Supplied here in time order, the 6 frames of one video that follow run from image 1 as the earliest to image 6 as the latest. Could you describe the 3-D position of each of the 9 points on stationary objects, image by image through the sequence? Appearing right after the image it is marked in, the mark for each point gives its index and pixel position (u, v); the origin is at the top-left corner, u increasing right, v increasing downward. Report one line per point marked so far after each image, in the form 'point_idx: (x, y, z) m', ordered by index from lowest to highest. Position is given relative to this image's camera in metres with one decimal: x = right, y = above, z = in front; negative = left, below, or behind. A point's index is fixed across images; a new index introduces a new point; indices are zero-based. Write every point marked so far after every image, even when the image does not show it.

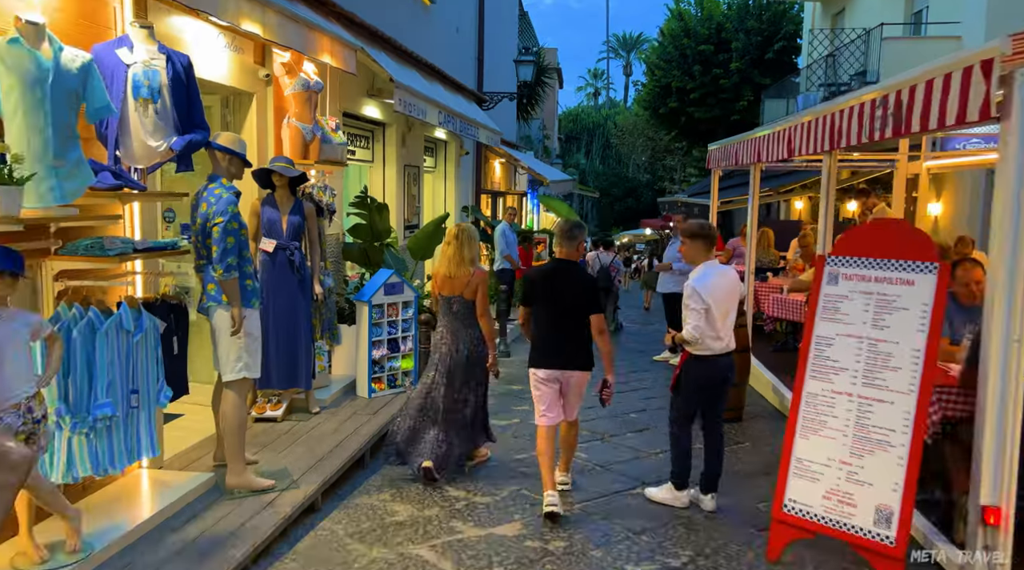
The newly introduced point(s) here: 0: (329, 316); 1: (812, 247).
0: (-1.5, -0.2, +6.6) m
1: (+3.4, +0.4, +9.1) m
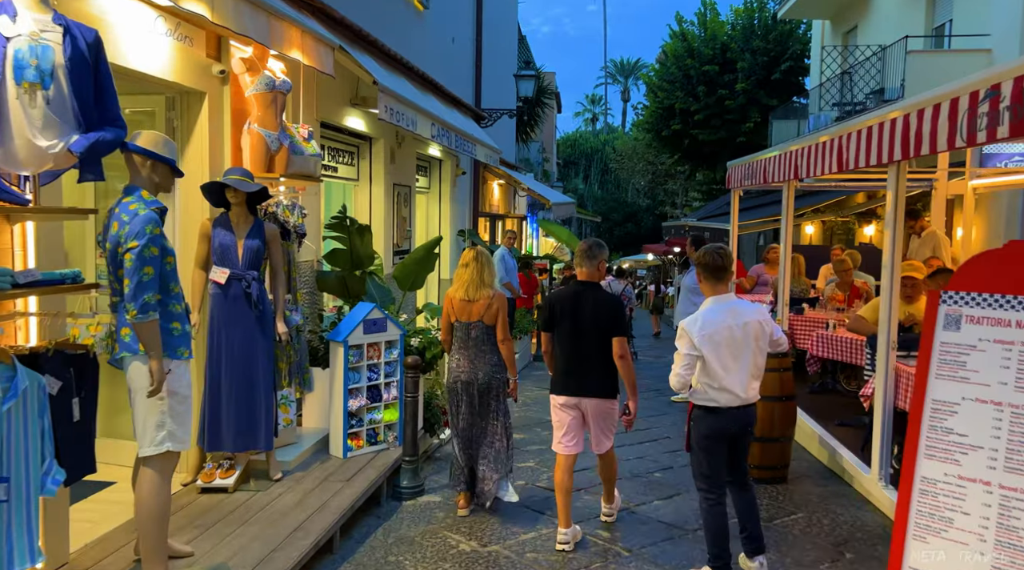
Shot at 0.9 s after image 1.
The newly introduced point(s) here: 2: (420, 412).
0: (-1.5, -0.5, +5.6) m
1: (+3.4, +0.1, +8.1) m
2: (-0.7, -1.0, +6.1) m
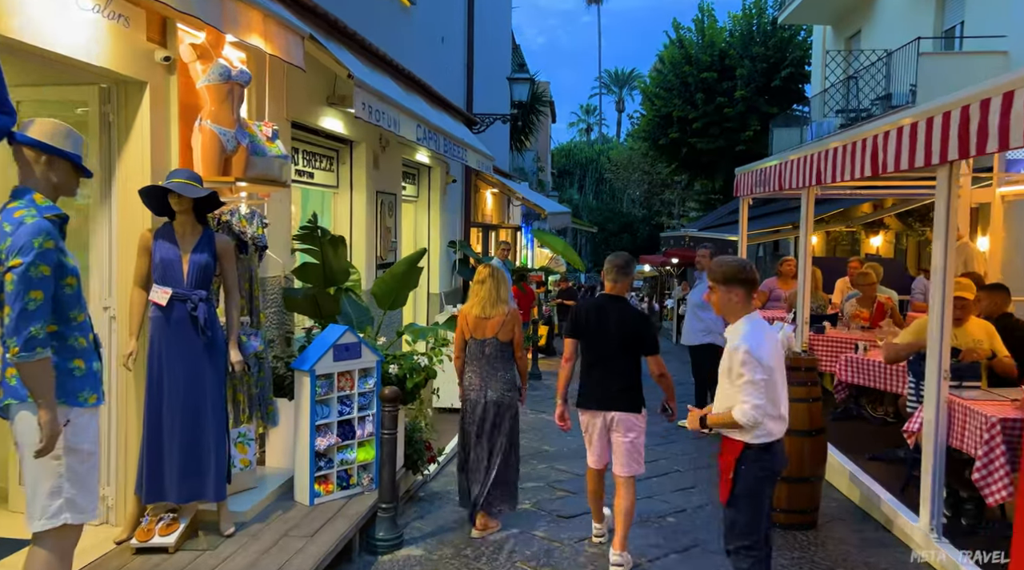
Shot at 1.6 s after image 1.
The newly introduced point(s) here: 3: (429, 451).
0: (-1.5, -0.6, +4.9) m
1: (+3.3, 0.0, +7.4) m
2: (-0.8, -1.1, +5.4) m
3: (-0.6, -1.2, +5.7) m
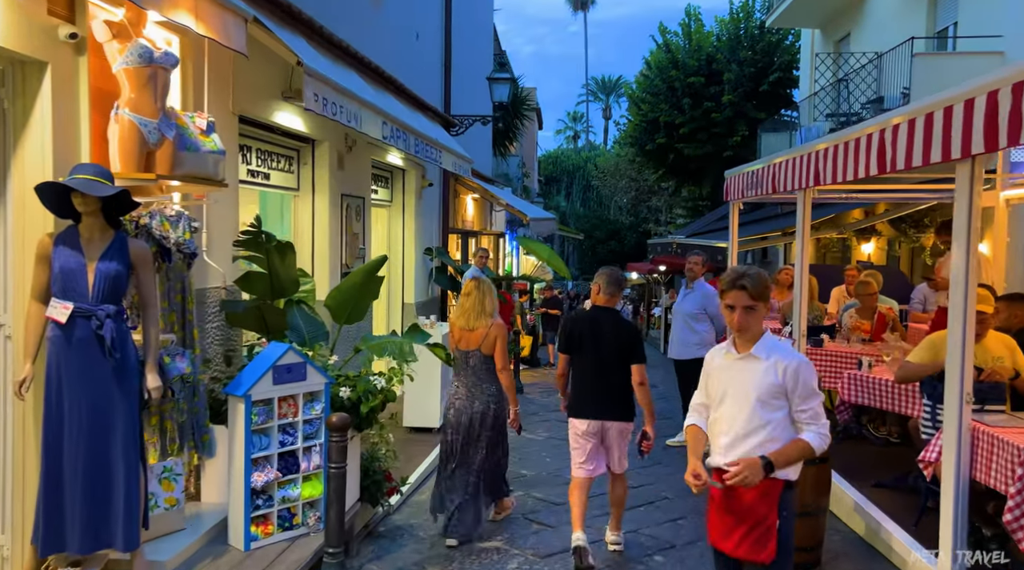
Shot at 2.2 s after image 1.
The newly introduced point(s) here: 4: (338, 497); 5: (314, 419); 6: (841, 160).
0: (-1.7, -0.7, +4.3) m
1: (+3.1, -0.1, +6.9) m
2: (-0.9, -1.2, +4.8) m
3: (-0.8, -1.3, +5.2) m
4: (-0.9, -1.1, +4.2) m
5: (-1.1, -0.7, +4.4) m
6: (+2.3, +0.9, +5.7) m
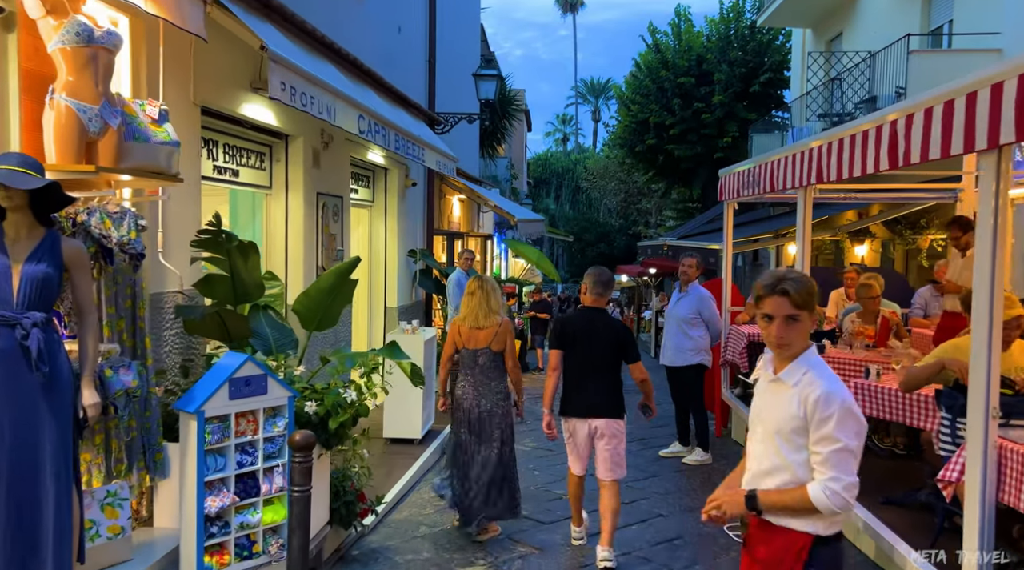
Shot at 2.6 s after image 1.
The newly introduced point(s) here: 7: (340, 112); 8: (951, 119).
0: (-1.8, -0.7, +3.9) m
1: (+3.0, -0.1, +6.5) m
2: (-1.0, -1.2, +4.4) m
3: (-0.9, -1.3, +4.8) m
4: (-1.0, -1.1, +3.8) m
5: (-1.2, -0.8, +4.0) m
6: (+2.2, +0.9, +5.4) m
7: (-1.3, +1.3, +6.0) m
8: (+2.1, +0.8, +3.9) m
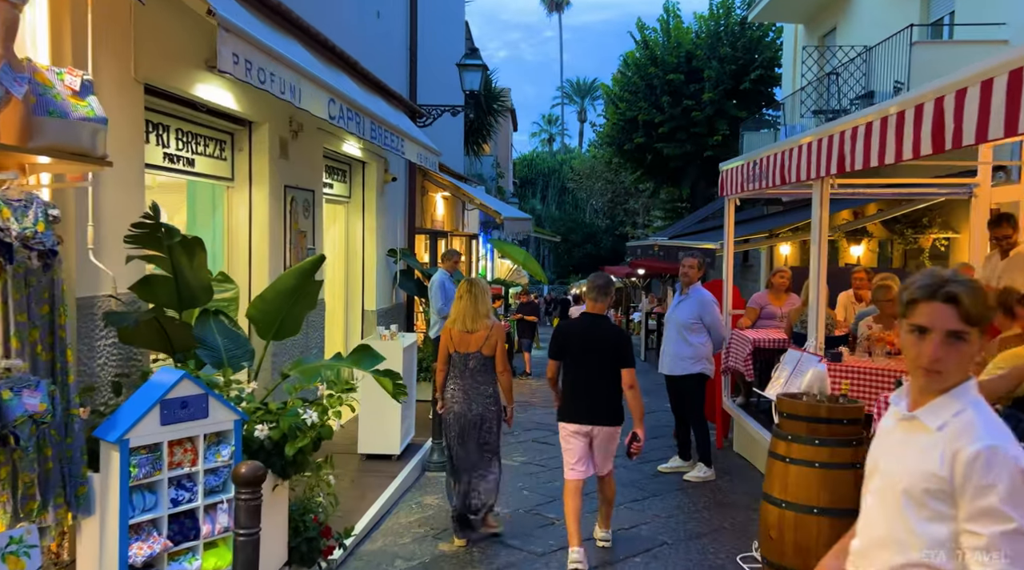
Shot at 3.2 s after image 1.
0: (-1.8, -0.7, +3.2) m
1: (+2.9, -0.2, +6.0) m
2: (-1.1, -1.2, +3.8) m
3: (-0.9, -1.3, +4.1) m
4: (-1.0, -1.1, +3.2) m
5: (-1.2, -0.8, +3.4) m
6: (+2.1, +0.9, +4.8) m
7: (-1.4, +1.3, +5.3) m
8: (+2.1, +0.8, +3.3) m
